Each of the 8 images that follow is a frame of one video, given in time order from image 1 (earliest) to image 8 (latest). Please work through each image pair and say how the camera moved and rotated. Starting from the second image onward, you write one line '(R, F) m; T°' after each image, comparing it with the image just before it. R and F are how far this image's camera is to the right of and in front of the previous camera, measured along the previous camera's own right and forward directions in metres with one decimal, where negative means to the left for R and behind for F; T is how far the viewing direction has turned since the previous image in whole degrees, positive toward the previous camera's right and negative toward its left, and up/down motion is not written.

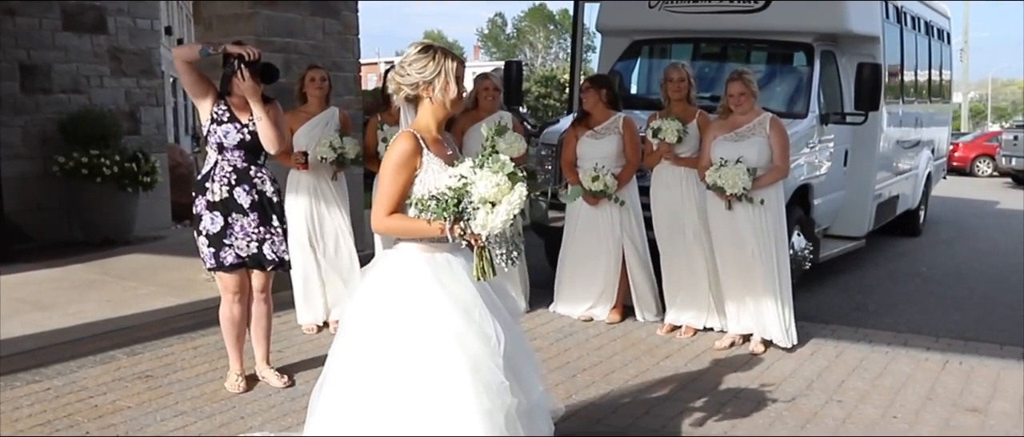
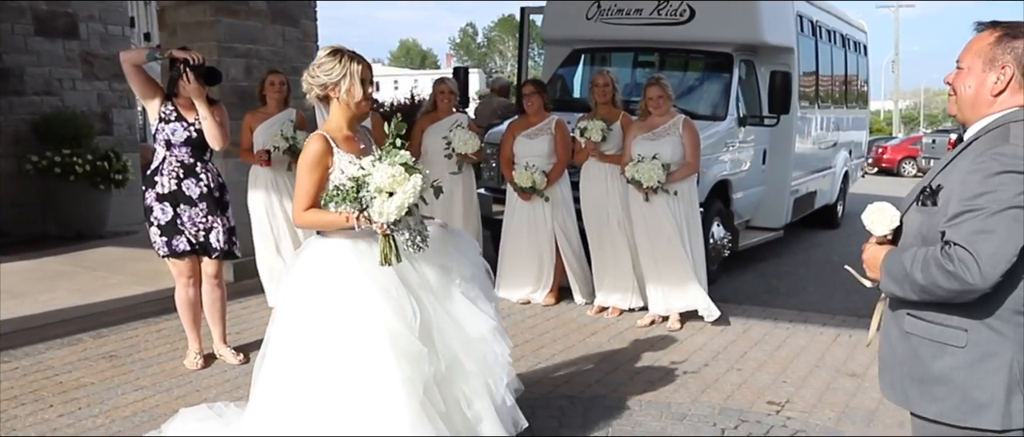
(+0.3, -0.6) m; +1°
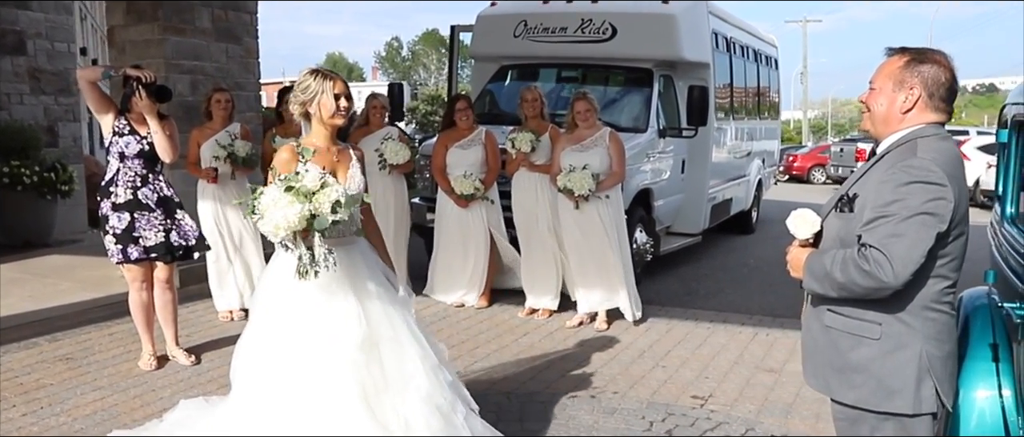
(-0.1, -0.3) m; +5°
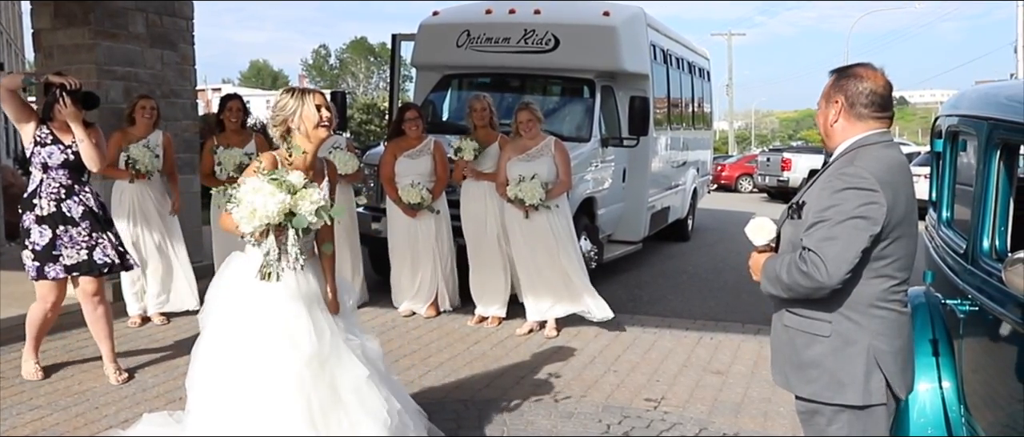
(-0.2, 0.0) m; +5°
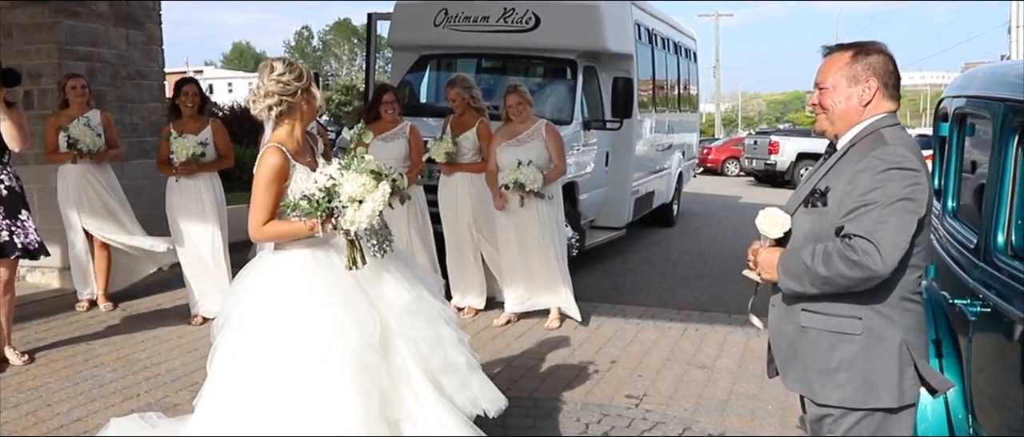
(+0.1, +0.3) m; +1°
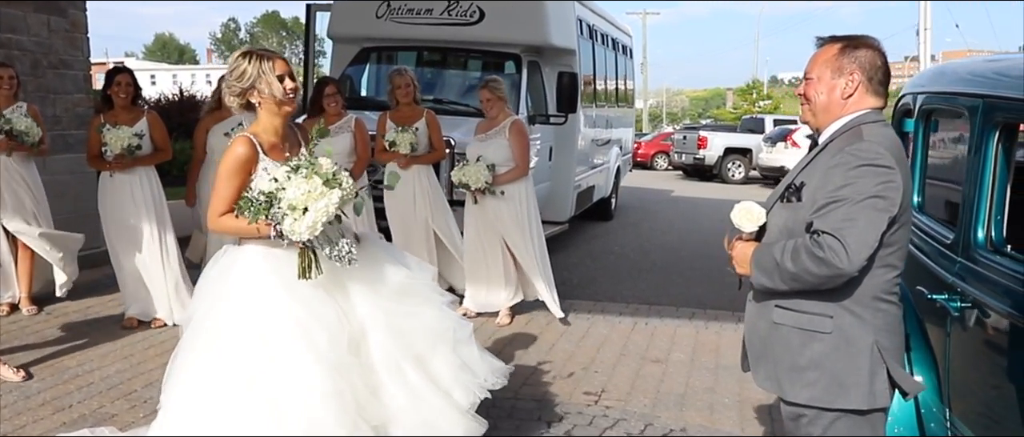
(-0.3, 0.0) m; +5°
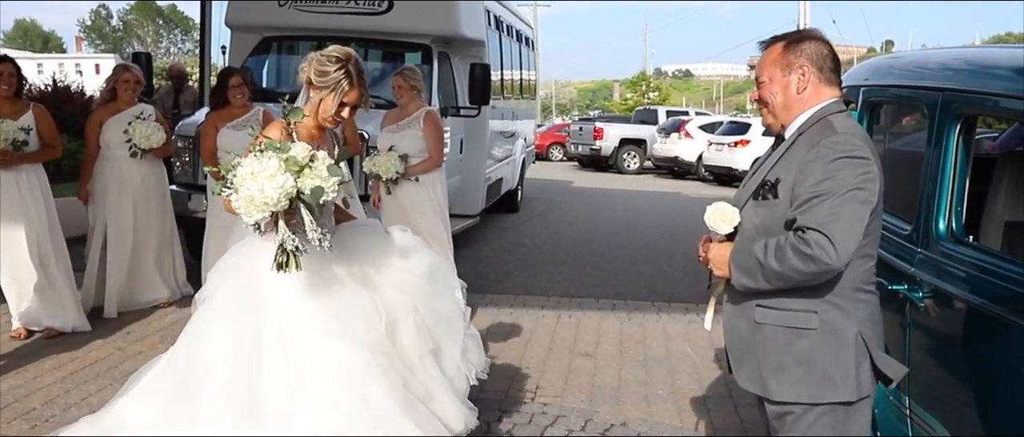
(-0.3, +0.1) m; +8°
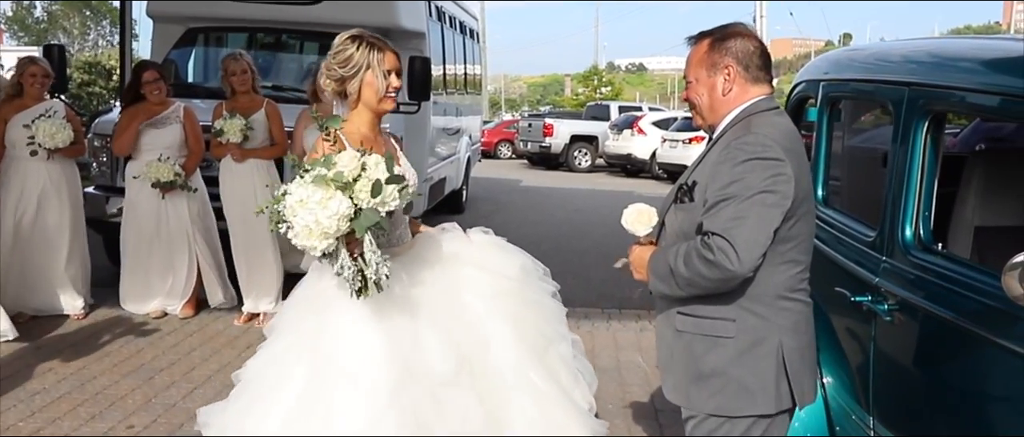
(+0.1, +0.4) m; +3°
